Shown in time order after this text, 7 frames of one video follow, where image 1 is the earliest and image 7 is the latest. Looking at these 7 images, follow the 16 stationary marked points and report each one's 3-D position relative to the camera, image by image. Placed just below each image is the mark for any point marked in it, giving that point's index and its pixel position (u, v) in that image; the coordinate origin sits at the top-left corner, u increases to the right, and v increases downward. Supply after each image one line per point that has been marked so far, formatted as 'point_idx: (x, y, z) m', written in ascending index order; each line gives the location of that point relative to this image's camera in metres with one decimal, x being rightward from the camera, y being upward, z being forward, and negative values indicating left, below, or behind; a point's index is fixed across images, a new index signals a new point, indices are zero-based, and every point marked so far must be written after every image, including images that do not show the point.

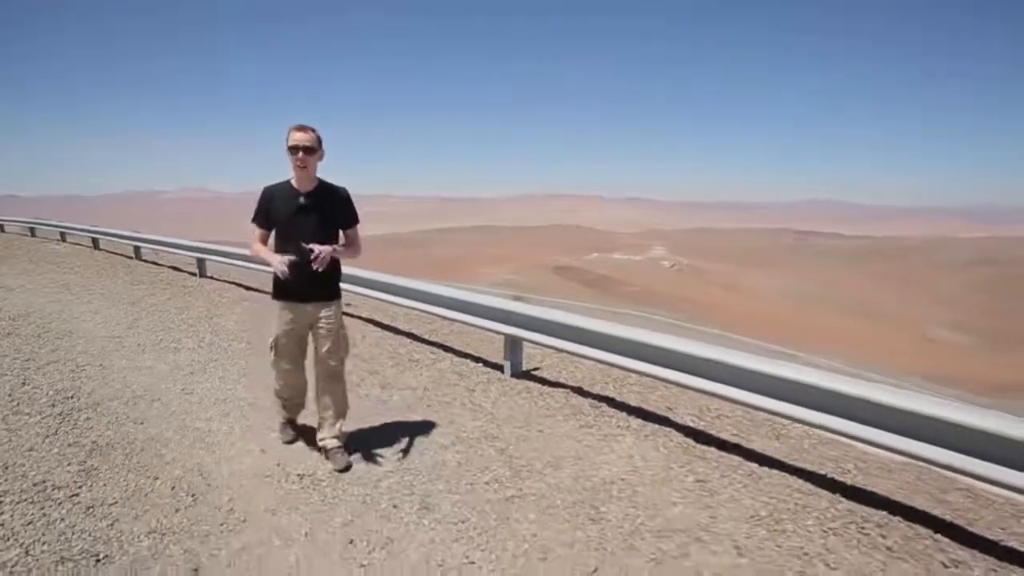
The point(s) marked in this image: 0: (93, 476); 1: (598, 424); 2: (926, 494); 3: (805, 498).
0: (-2.3, -1.0, +3.3) m
1: (+0.6, -0.9, +4.0) m
2: (+2.2, -1.1, +3.2) m
3: (+1.5, -1.1, +3.1) m
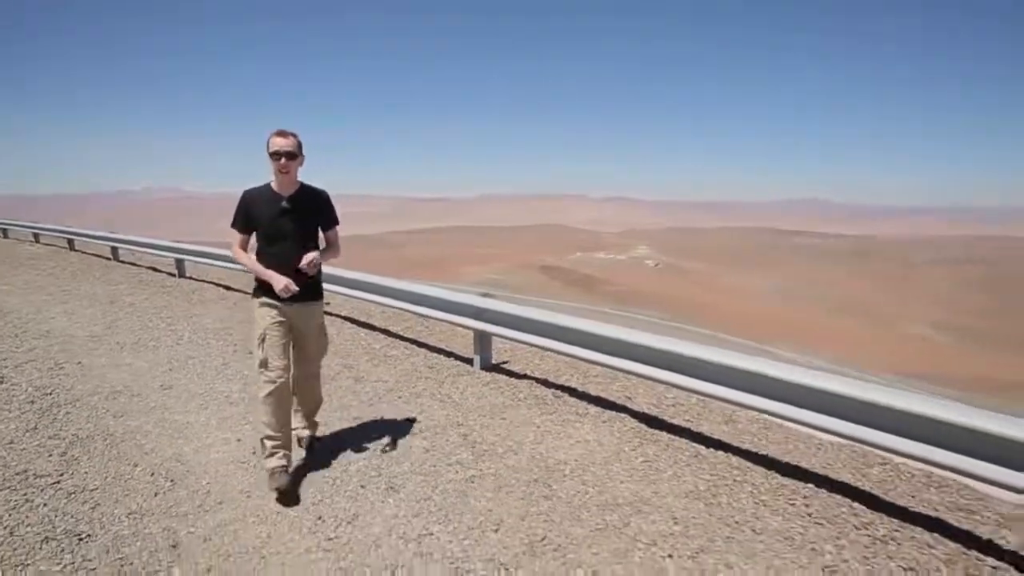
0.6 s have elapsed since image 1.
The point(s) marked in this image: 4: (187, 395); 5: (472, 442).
0: (-2.5, -1.0, +3.4) m
1: (+0.3, -0.9, +4.2) m
2: (+2.0, -1.1, +3.5) m
3: (+1.3, -1.0, +3.4) m
4: (-2.5, -0.8, +4.6) m
5: (-0.3, -1.0, +3.7) m
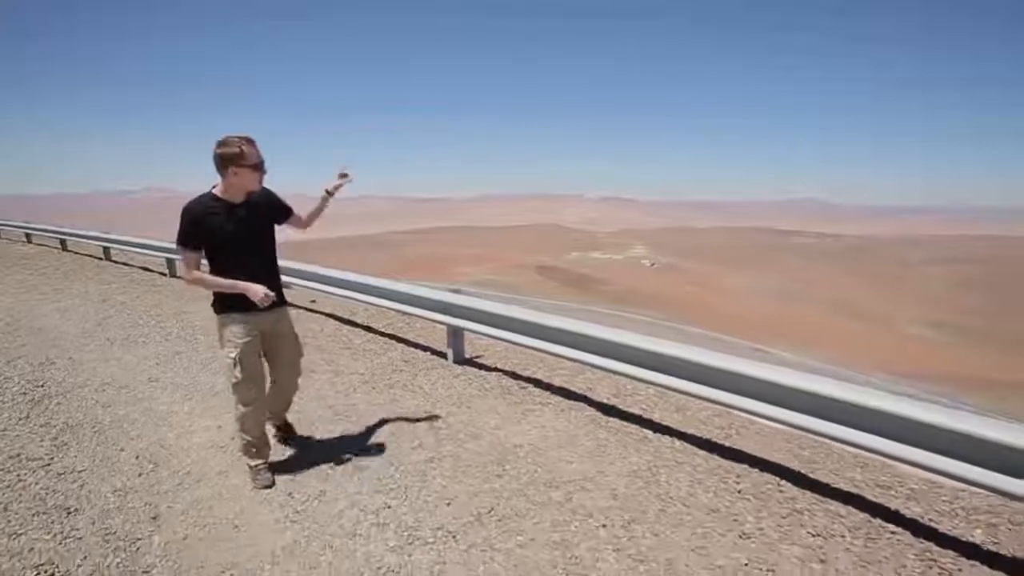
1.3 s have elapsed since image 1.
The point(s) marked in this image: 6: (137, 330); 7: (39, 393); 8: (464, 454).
0: (-2.8, -1.0, +3.7) m
1: (+0.1, -0.8, +4.5) m
2: (+1.7, -1.0, +3.8) m
3: (+1.0, -1.0, +3.6) m
4: (-2.8, -0.8, +4.9) m
5: (-0.5, -0.9, +4.0) m
6: (-4.3, -0.5, +6.9) m
7: (-3.7, -0.8, +4.7) m
8: (-0.3, -1.0, +3.6) m
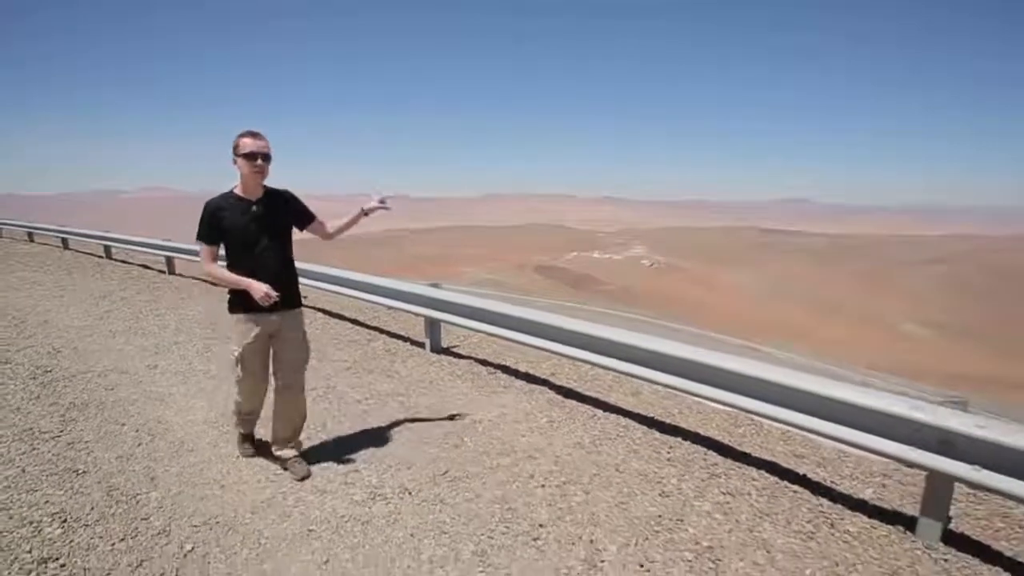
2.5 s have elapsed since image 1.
0: (-3.0, -0.9, +4.1) m
1: (-0.2, -0.8, +4.9) m
2: (+1.5, -1.0, +4.2) m
3: (+0.8, -1.0, +4.1) m
4: (-3.1, -0.7, +5.3) m
5: (-0.8, -0.9, +4.4) m
6: (-4.6, -0.4, +7.3) m
7: (-4.0, -0.8, +5.2) m
8: (-0.6, -1.0, +4.0) m
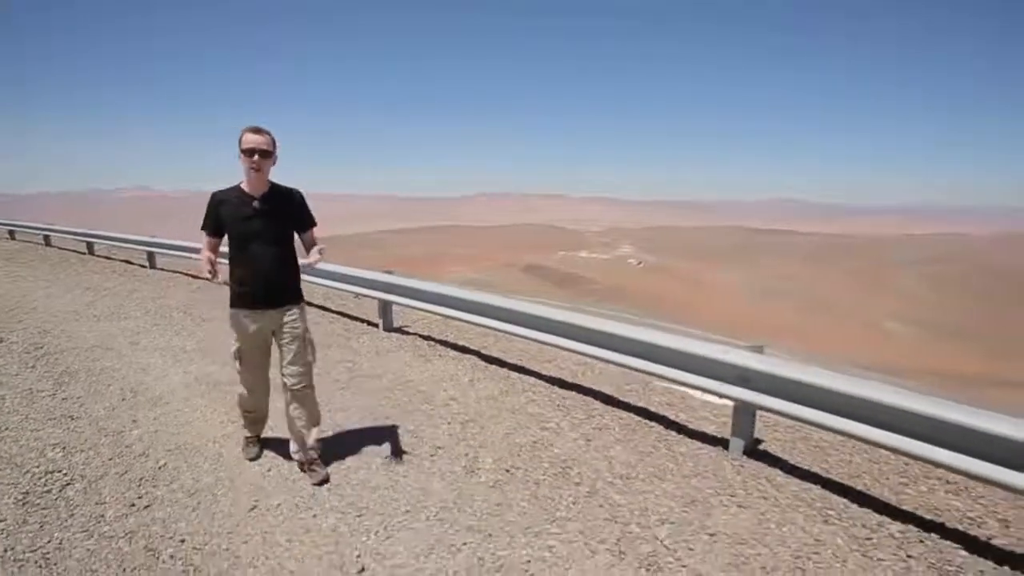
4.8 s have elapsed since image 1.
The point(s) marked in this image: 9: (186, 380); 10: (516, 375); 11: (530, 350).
0: (-3.6, -0.8, +4.9) m
1: (-0.8, -0.6, +5.7) m
2: (+0.8, -0.8, +5.1) m
3: (+0.2, -0.8, +4.9) m
4: (-3.7, -0.6, +6.1) m
5: (-1.4, -0.7, +5.2) m
6: (-5.3, -0.3, +8.0) m
7: (-4.6, -0.6, +5.9) m
8: (-1.2, -0.8, +4.8) m
9: (-2.7, -0.8, +4.9) m
10: (+0.1, -0.8, +5.2) m
11: (+0.2, -0.7, +6.0) m
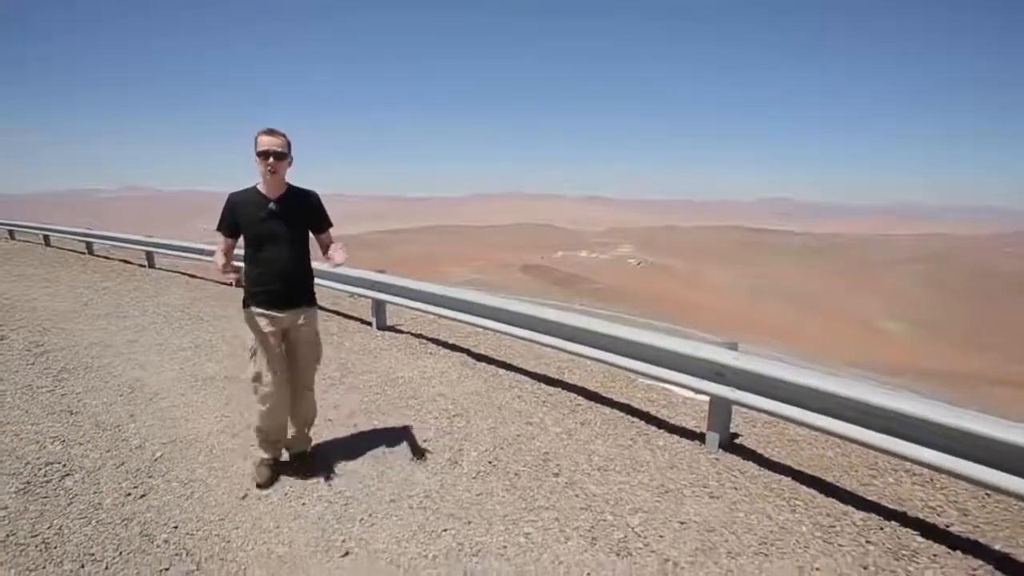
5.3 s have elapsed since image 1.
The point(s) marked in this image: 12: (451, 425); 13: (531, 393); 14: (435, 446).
0: (-3.1, -0.9, +4.1) m
1: (-0.3, -0.7, +5.0) m
2: (+1.4, -0.9, +4.4) m
3: (+0.7, -0.9, +4.2) m
4: (-3.2, -0.7, +5.4) m
5: (-0.9, -0.8, +4.5) m
6: (-4.7, -0.4, +7.3) m
7: (-4.1, -0.7, +5.2) m
8: (-0.6, -0.9, +4.1) m
9: (-2.2, -0.9, +4.2) m
10: (+0.6, -0.9, +4.5) m
11: (+0.7, -0.8, +5.3) m
12: (-0.3, -0.9, +4.1) m
13: (+0.2, -0.8, +4.7) m
14: (-0.3, -0.9, +3.8) m
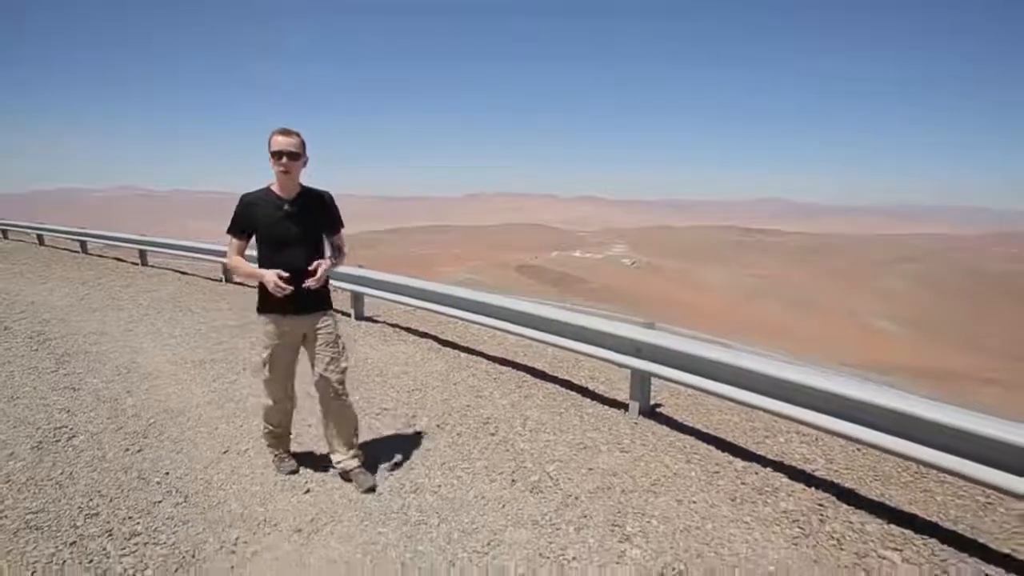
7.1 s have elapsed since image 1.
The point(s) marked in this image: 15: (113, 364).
0: (-3.6, -0.8, +4.7) m
1: (-0.8, -0.6, +5.6) m
2: (+0.9, -0.8, +5.0) m
3: (+0.2, -0.8, +4.8) m
4: (-3.7, -0.6, +5.9) m
5: (-1.3, -0.7, +5.1) m
6: (-5.2, -0.3, +7.9) m
7: (-4.6, -0.6, +5.7) m
8: (-1.1, -0.8, +4.7) m
9: (-2.7, -0.8, +4.8) m
10: (+0.1, -0.8, +5.0) m
11: (+0.2, -0.7, +5.9) m
12: (-0.8, -0.8, +4.7) m
13: (-0.3, -0.7, +5.3) m
14: (-0.8, -0.8, +4.4) m
15: (-3.6, -0.7, +5.3) m
